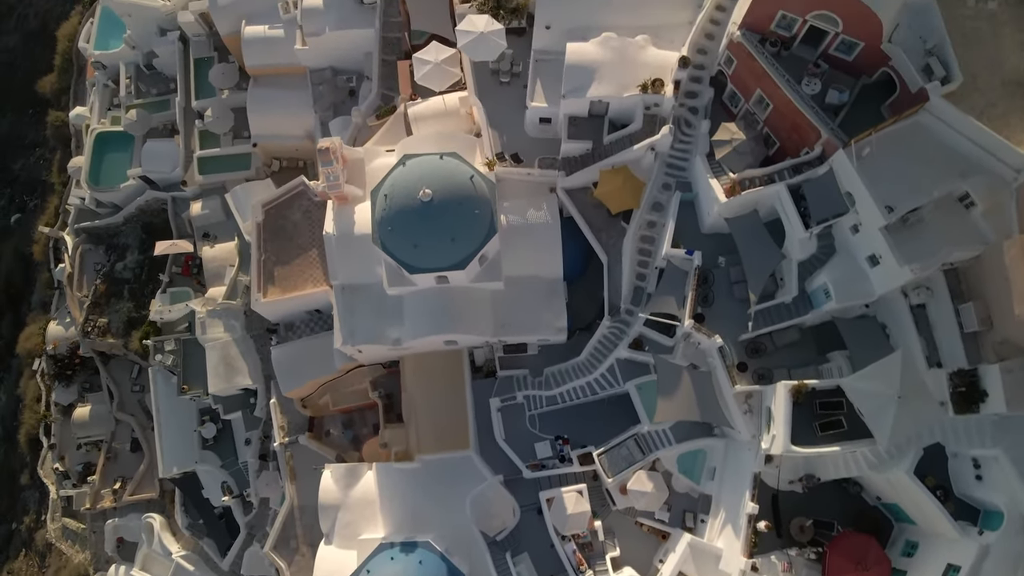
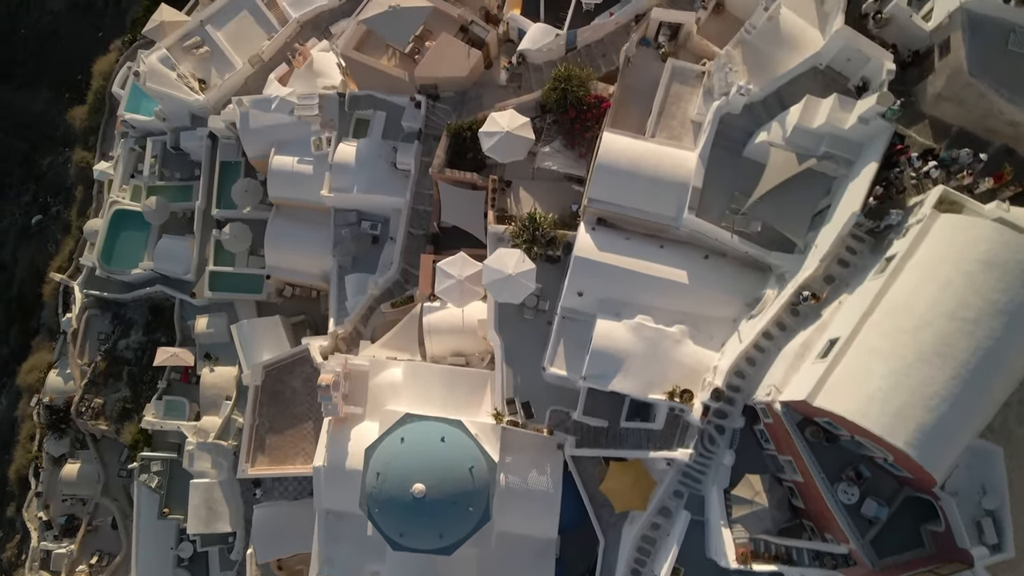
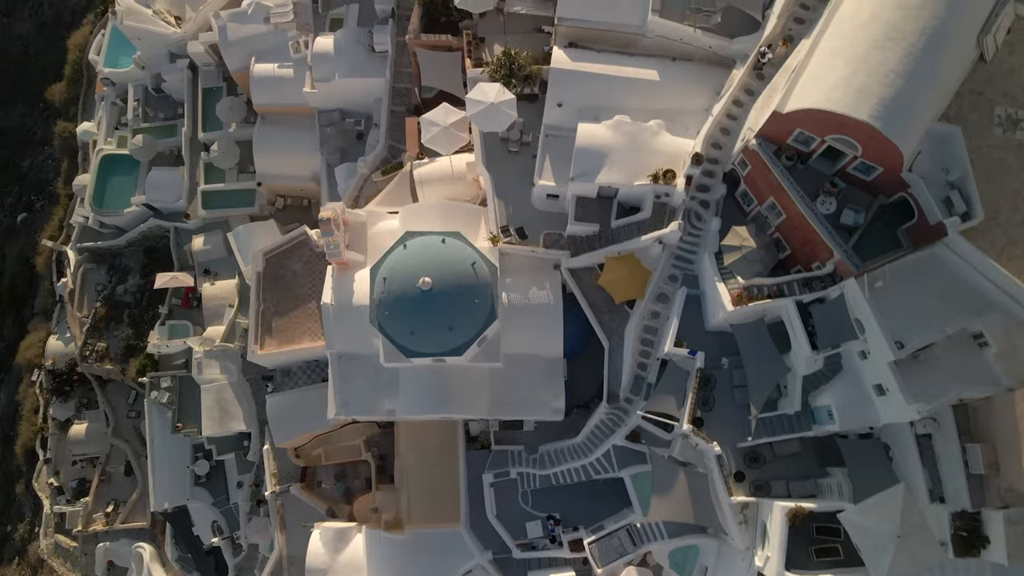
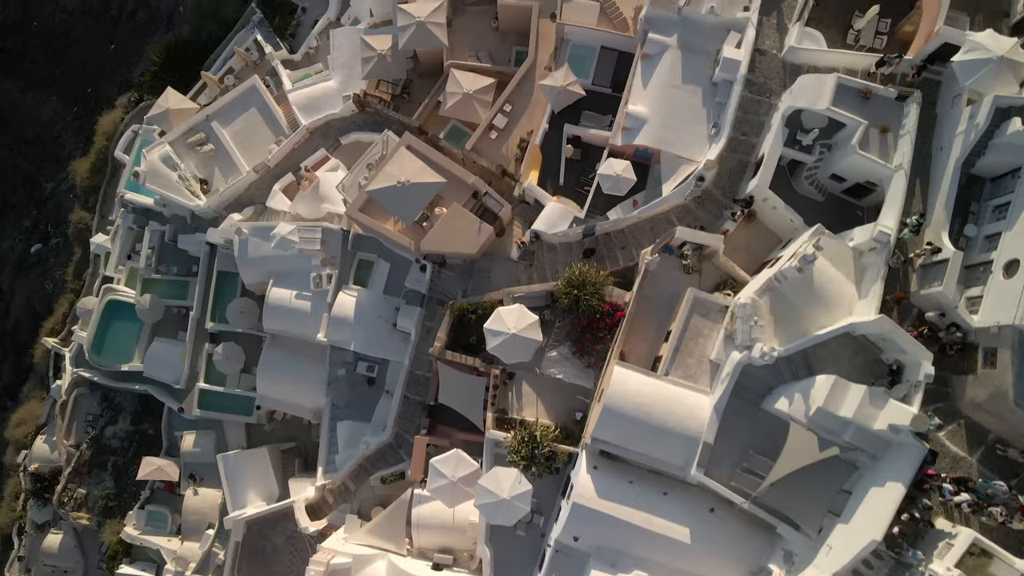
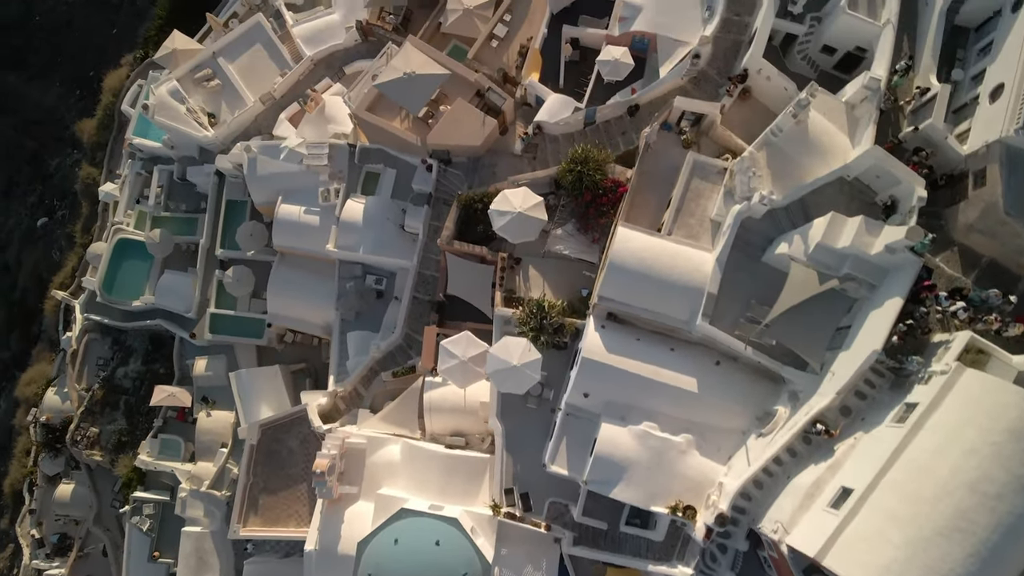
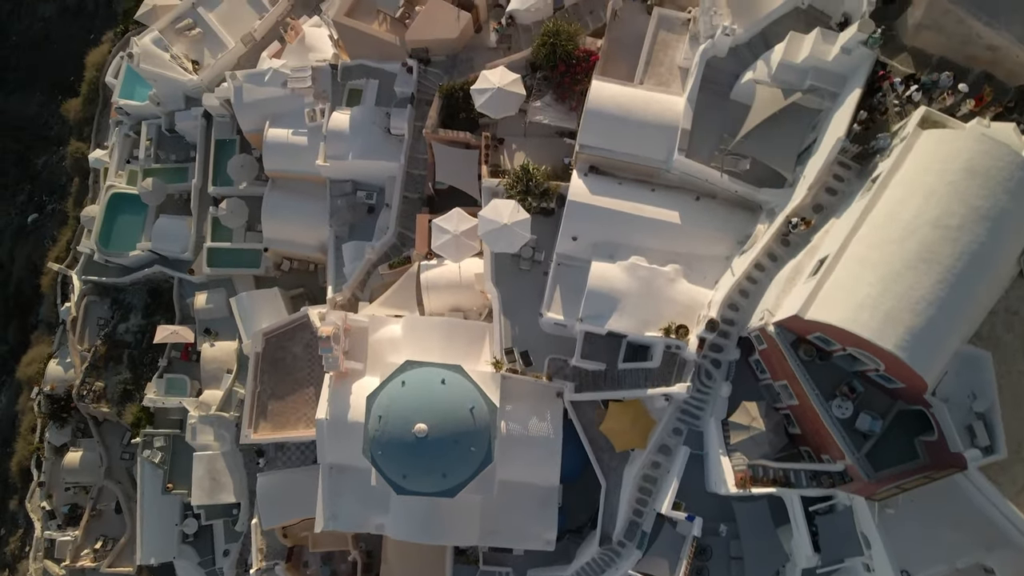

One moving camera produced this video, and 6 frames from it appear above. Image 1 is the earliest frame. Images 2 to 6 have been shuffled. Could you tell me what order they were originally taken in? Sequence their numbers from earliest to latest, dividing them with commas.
3, 6, 2, 5, 4
